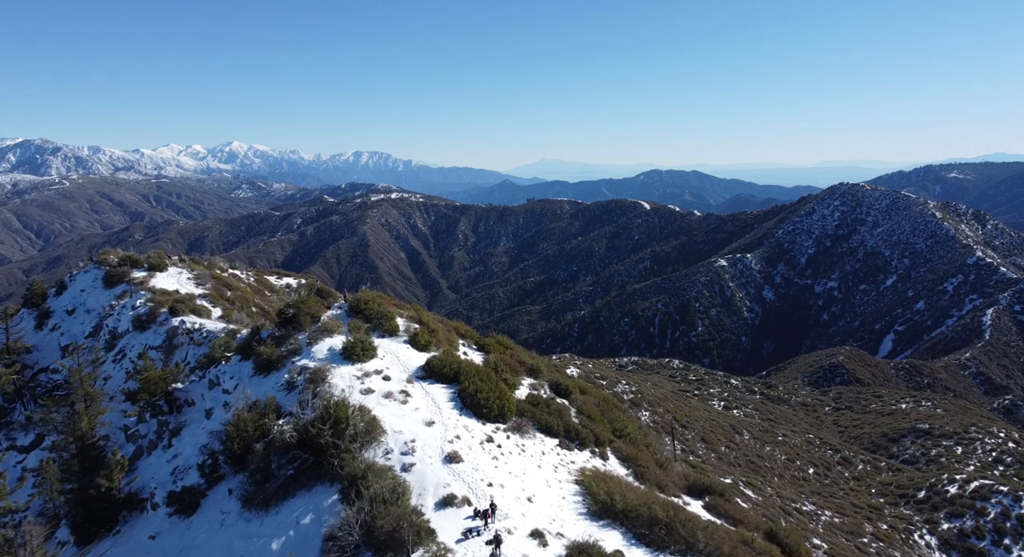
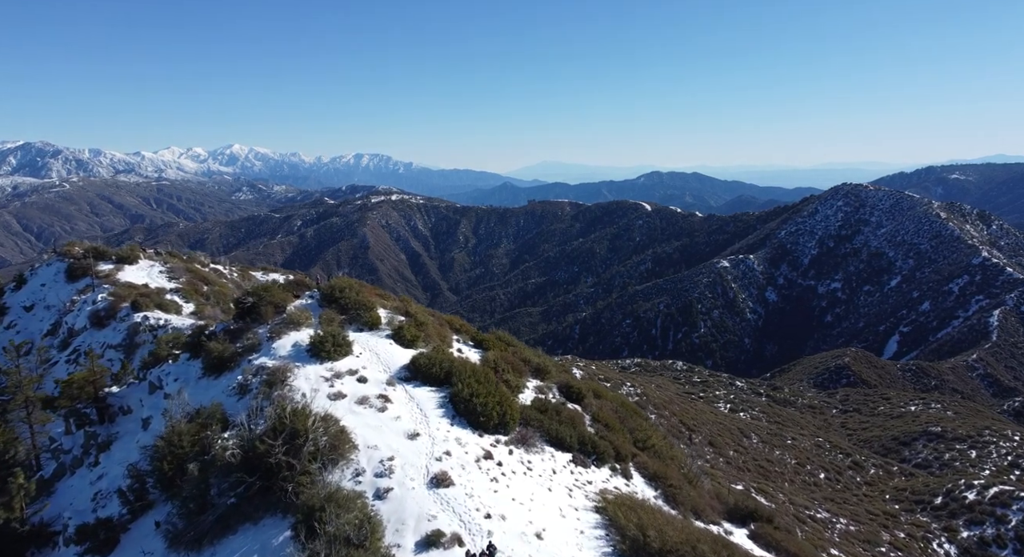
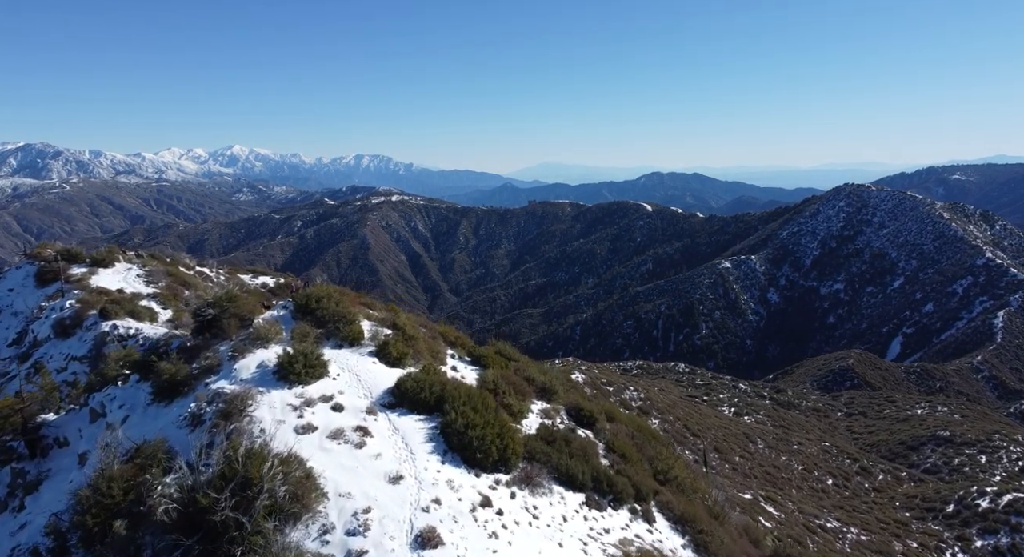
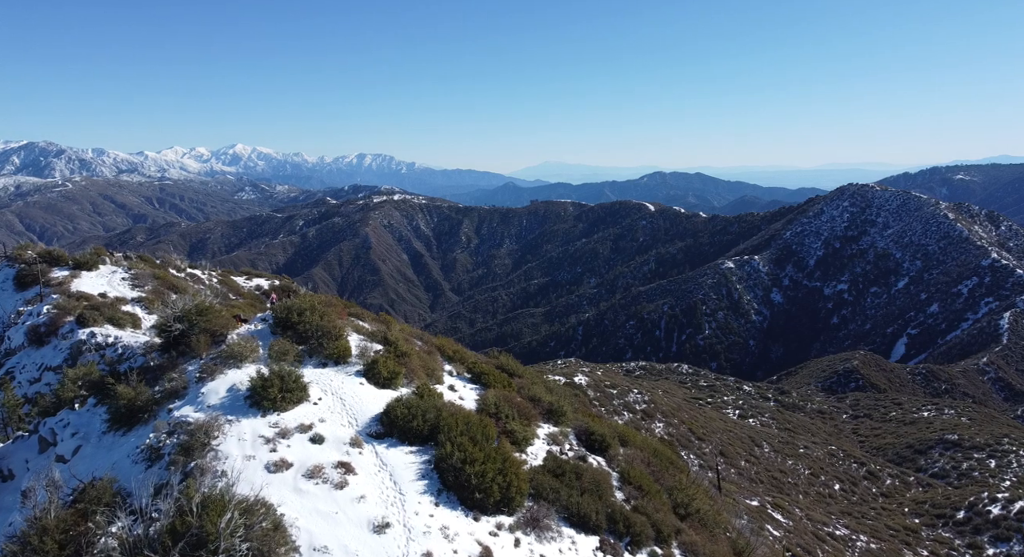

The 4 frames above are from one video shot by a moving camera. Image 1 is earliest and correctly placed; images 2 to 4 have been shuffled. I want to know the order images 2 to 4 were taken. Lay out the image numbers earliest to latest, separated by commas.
2, 3, 4
